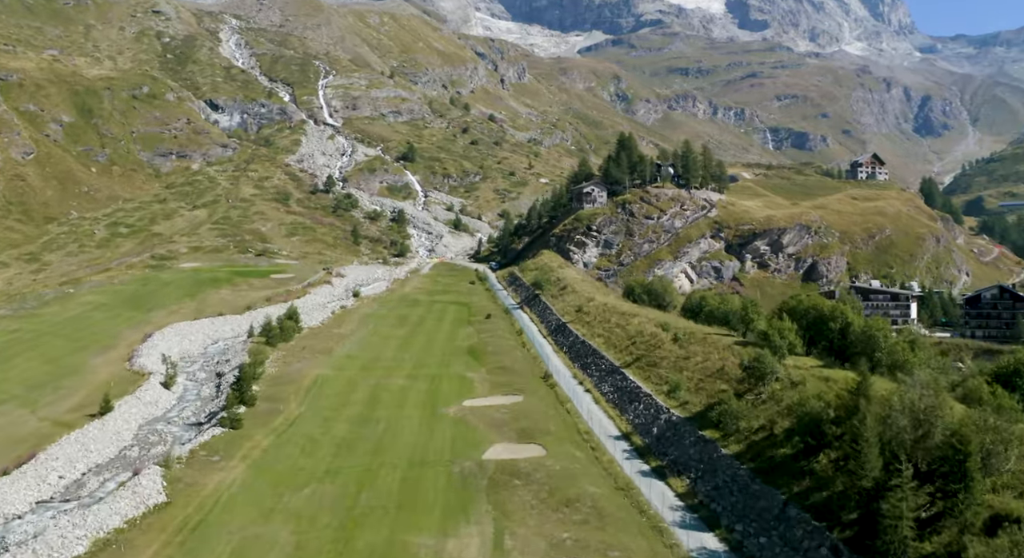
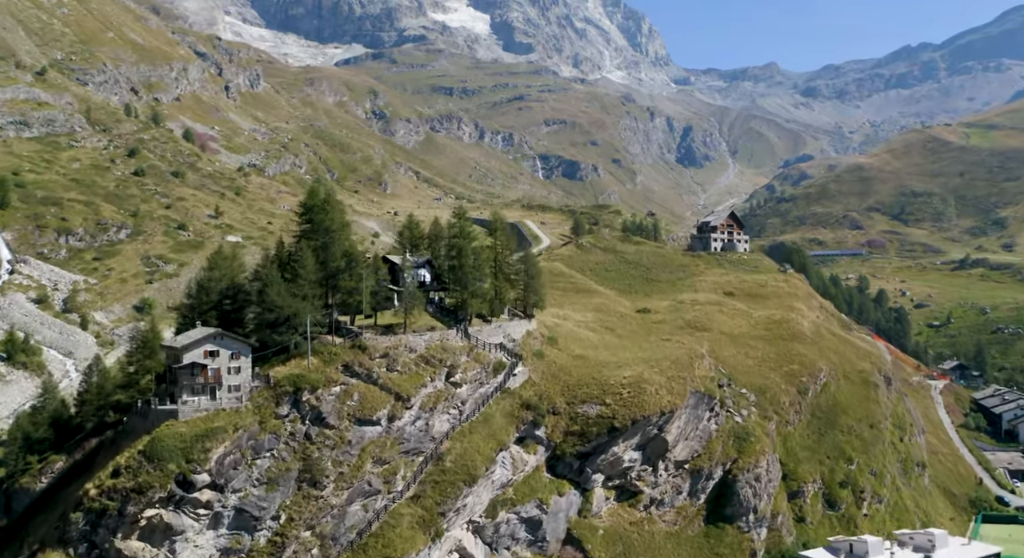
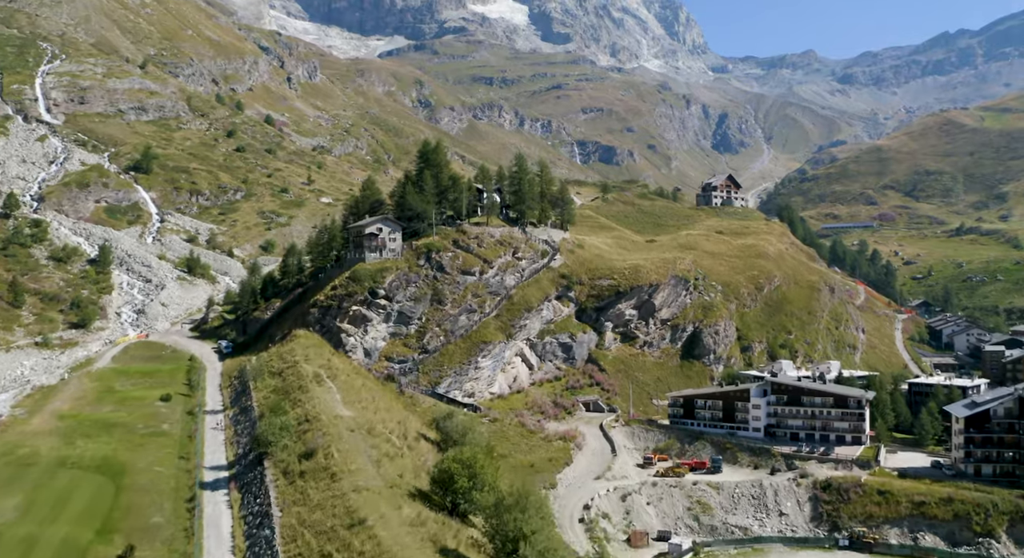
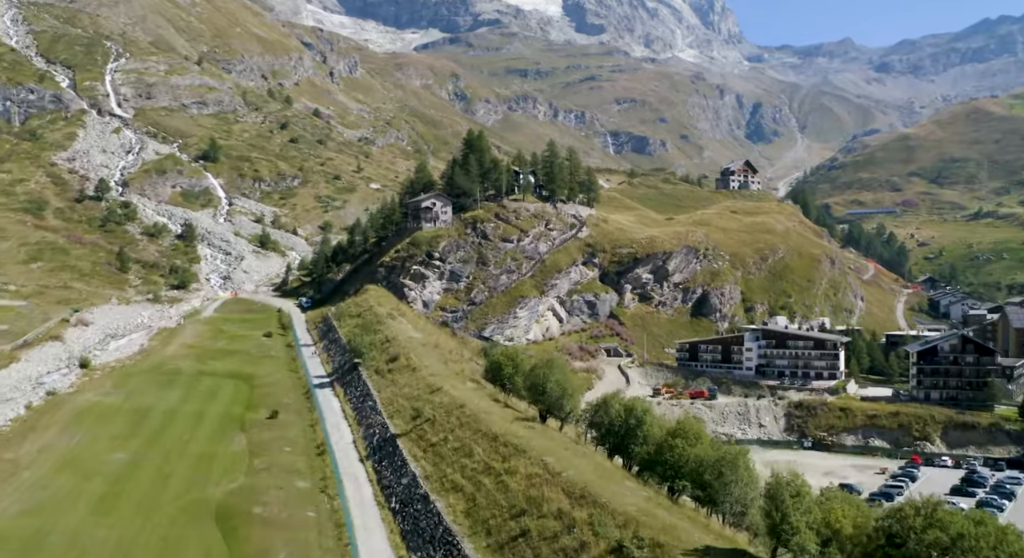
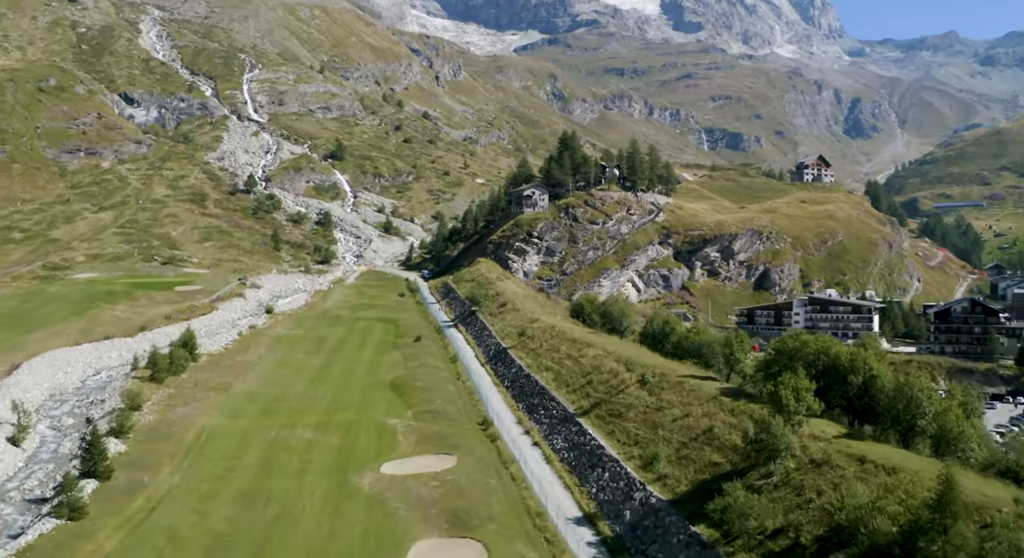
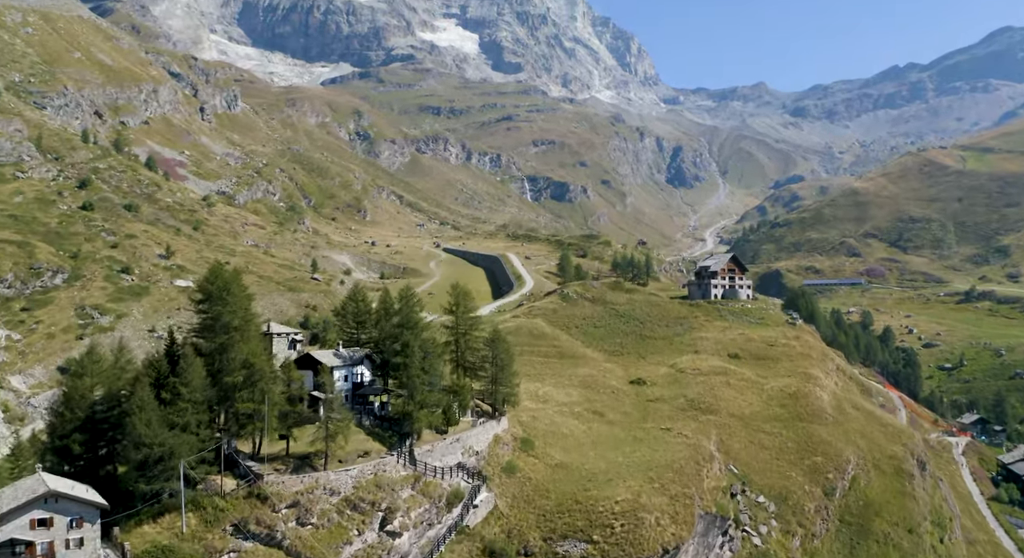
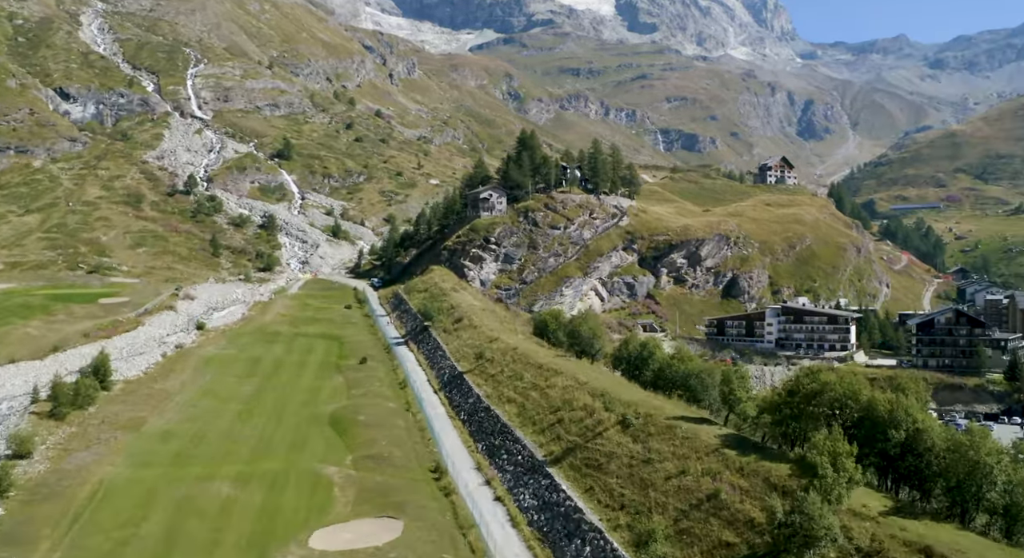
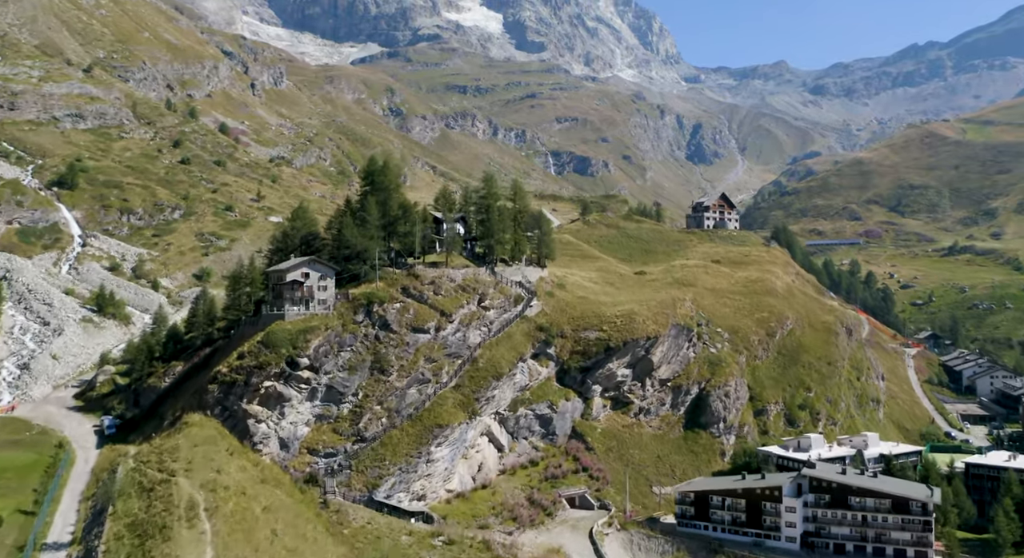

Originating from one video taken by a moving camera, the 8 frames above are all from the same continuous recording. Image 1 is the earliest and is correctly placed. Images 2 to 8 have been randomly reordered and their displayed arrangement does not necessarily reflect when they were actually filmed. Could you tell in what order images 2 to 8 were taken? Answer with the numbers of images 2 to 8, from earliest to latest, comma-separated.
5, 7, 4, 3, 8, 2, 6
